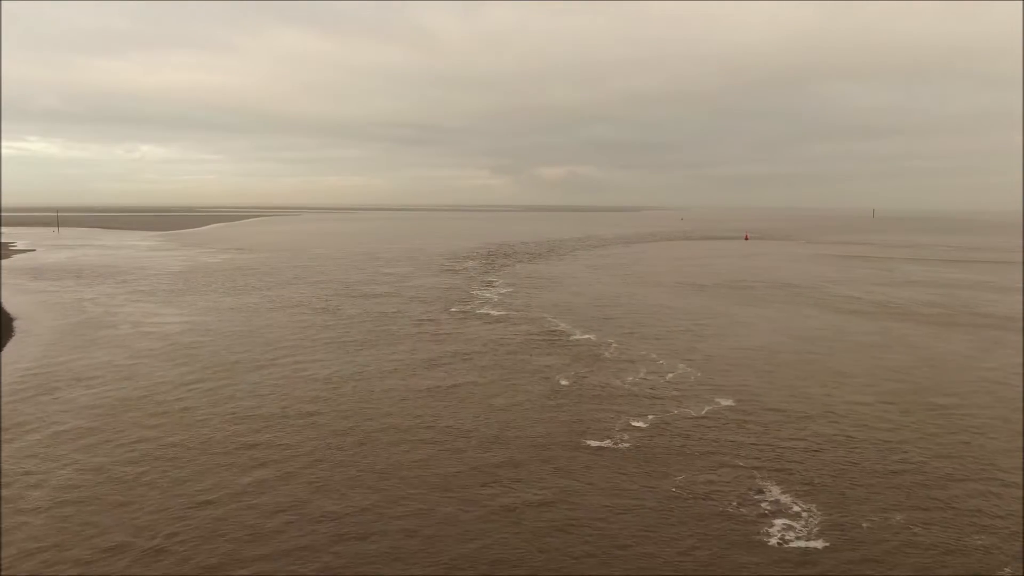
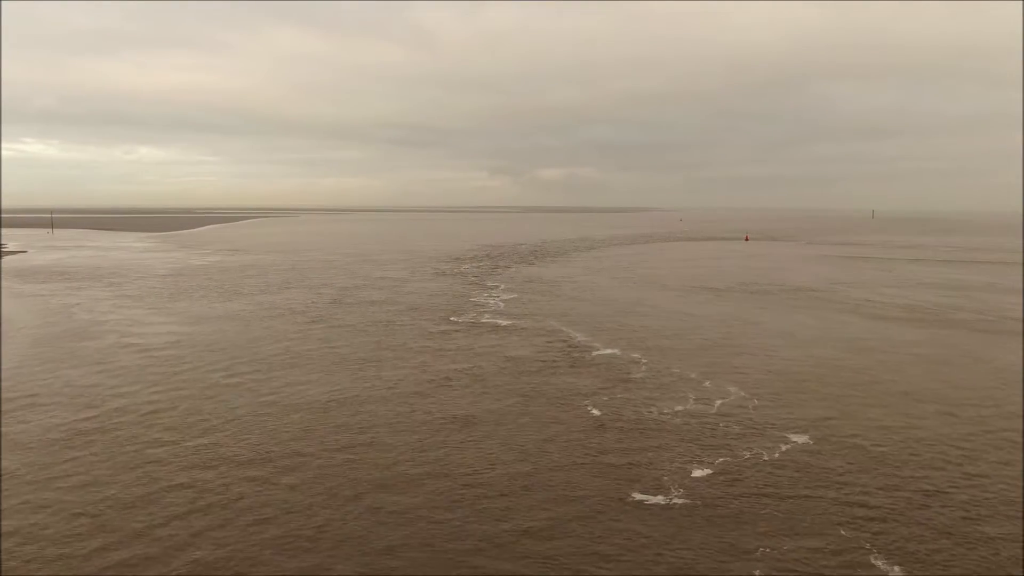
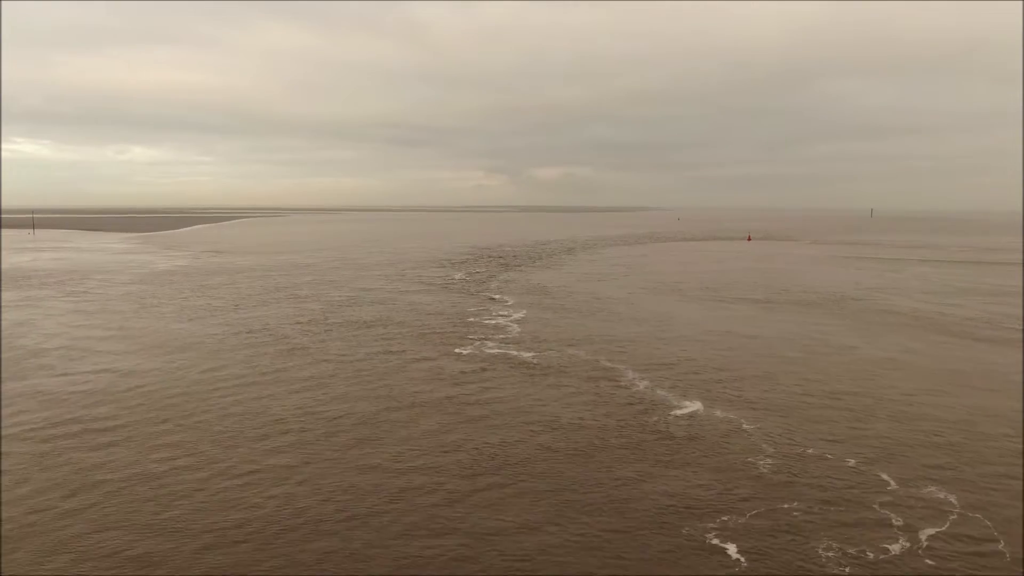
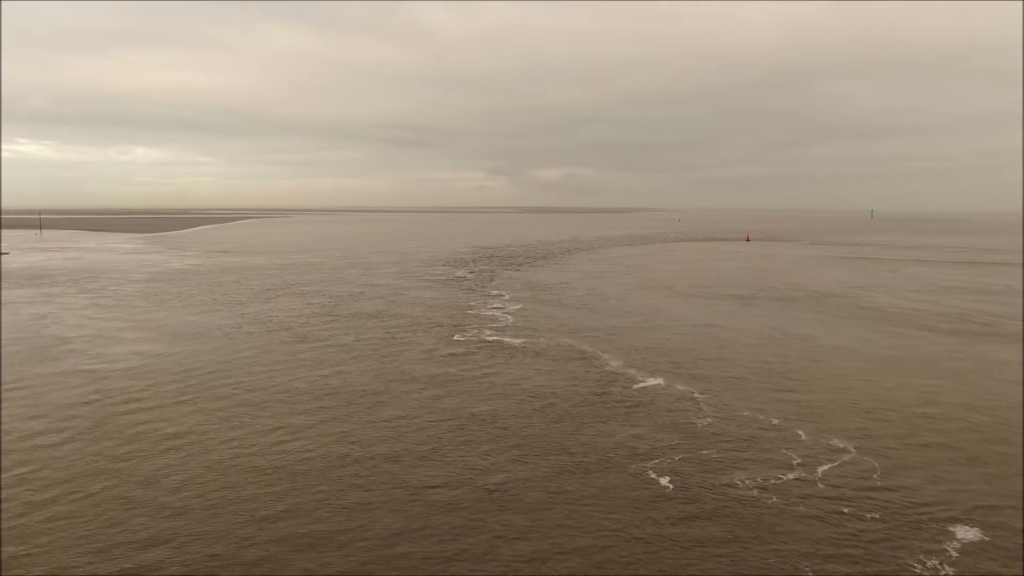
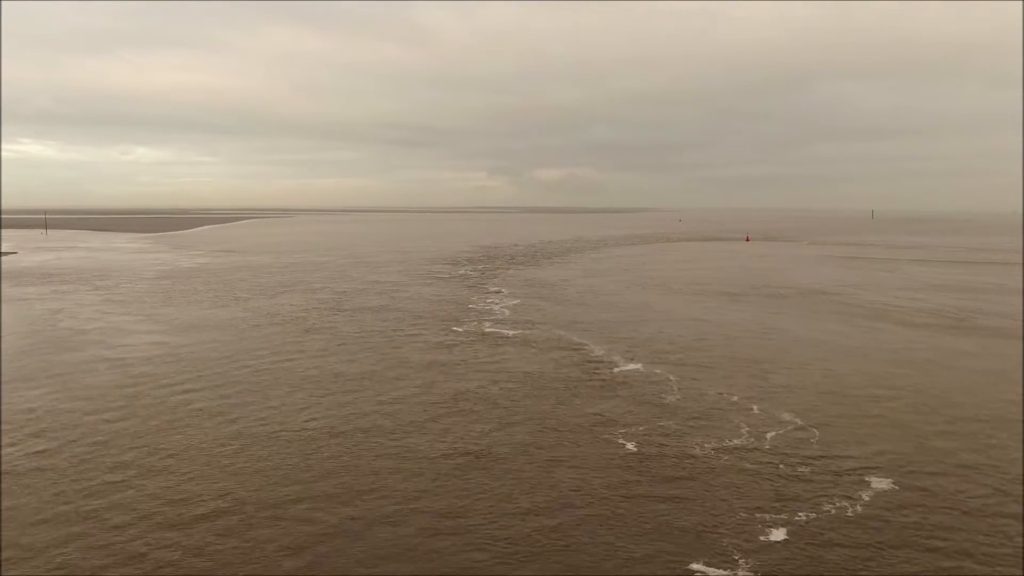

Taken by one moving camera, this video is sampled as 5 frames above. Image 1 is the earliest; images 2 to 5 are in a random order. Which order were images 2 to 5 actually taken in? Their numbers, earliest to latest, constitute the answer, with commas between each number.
2, 5, 4, 3
